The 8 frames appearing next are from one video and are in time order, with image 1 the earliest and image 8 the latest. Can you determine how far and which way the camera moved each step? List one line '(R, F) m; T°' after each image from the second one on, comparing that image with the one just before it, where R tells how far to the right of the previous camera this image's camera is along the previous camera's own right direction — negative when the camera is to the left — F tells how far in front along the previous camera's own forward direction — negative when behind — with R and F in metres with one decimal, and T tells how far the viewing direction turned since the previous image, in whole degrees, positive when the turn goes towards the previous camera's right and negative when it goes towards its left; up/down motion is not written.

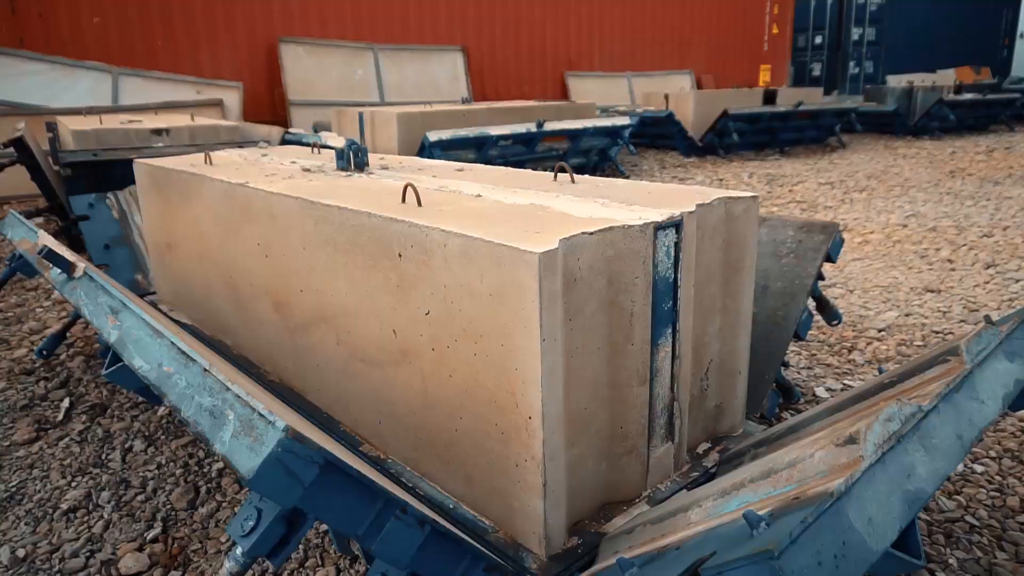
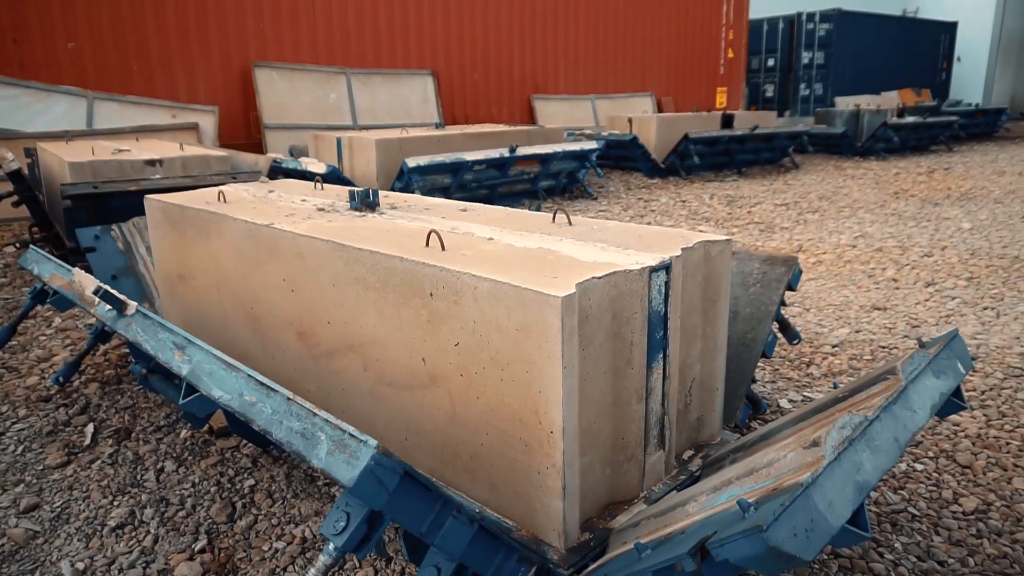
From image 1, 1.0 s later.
(-0.1, -0.2) m; +3°
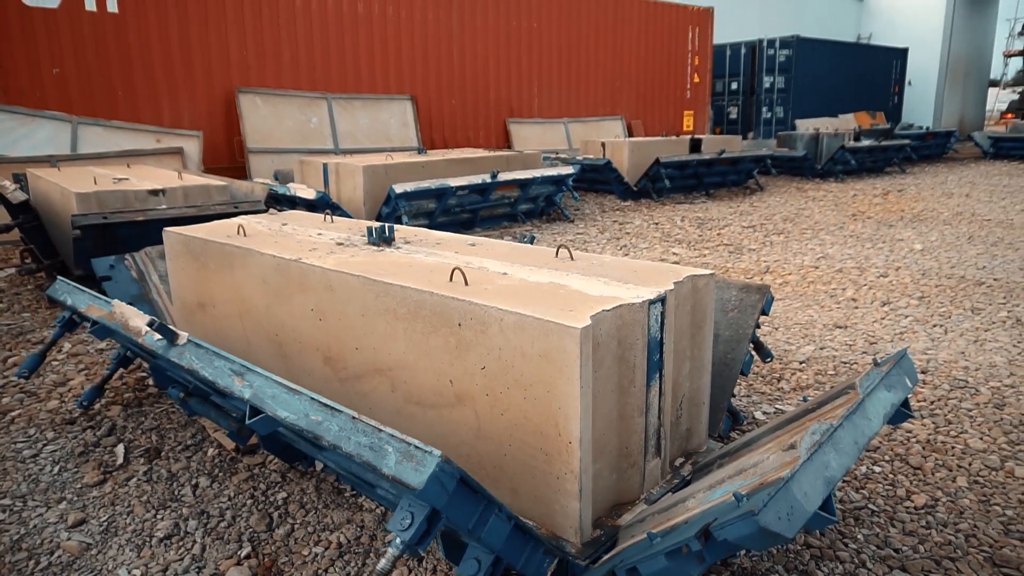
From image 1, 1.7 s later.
(-0.1, -0.2) m; +3°
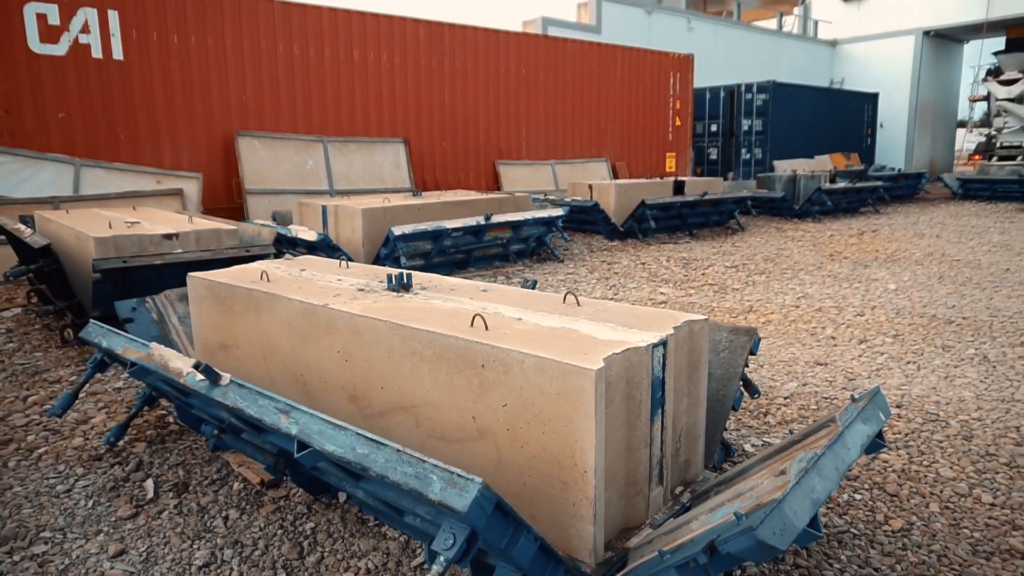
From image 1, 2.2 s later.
(-0.1, -0.2) m; +1°
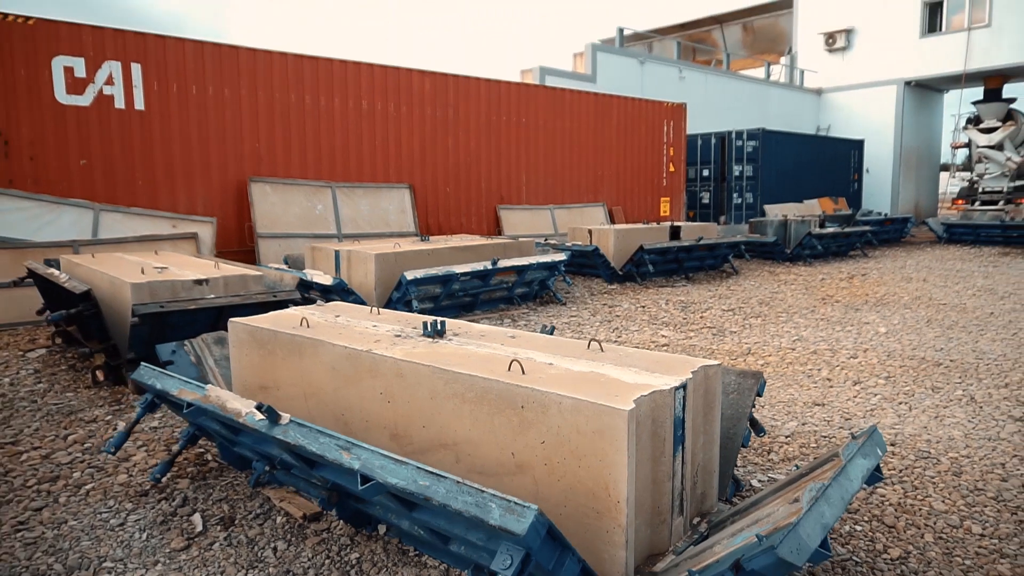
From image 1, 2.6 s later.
(-0.1, -0.2) m; +1°
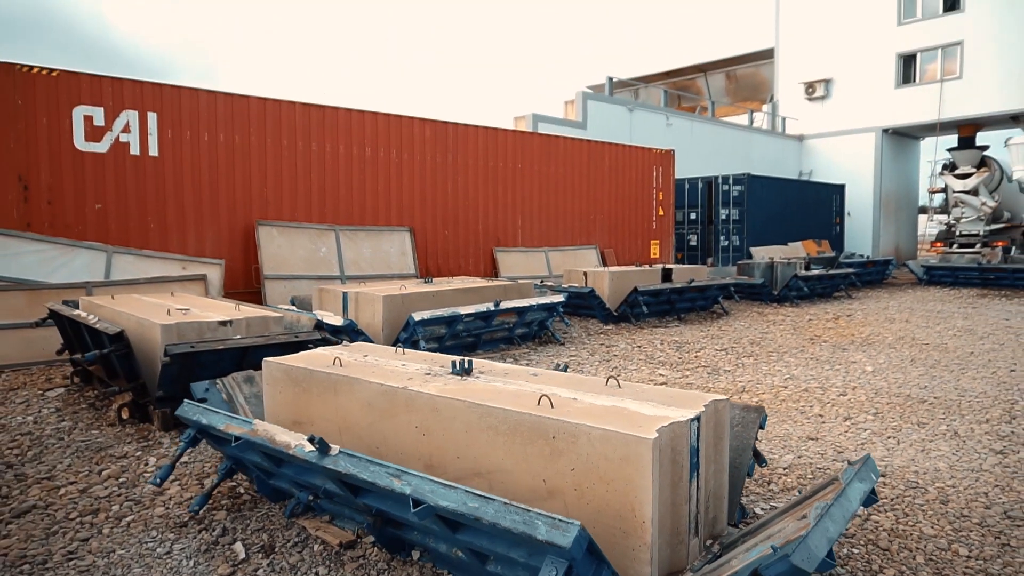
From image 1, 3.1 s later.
(-0.2, -0.3) m; +1°
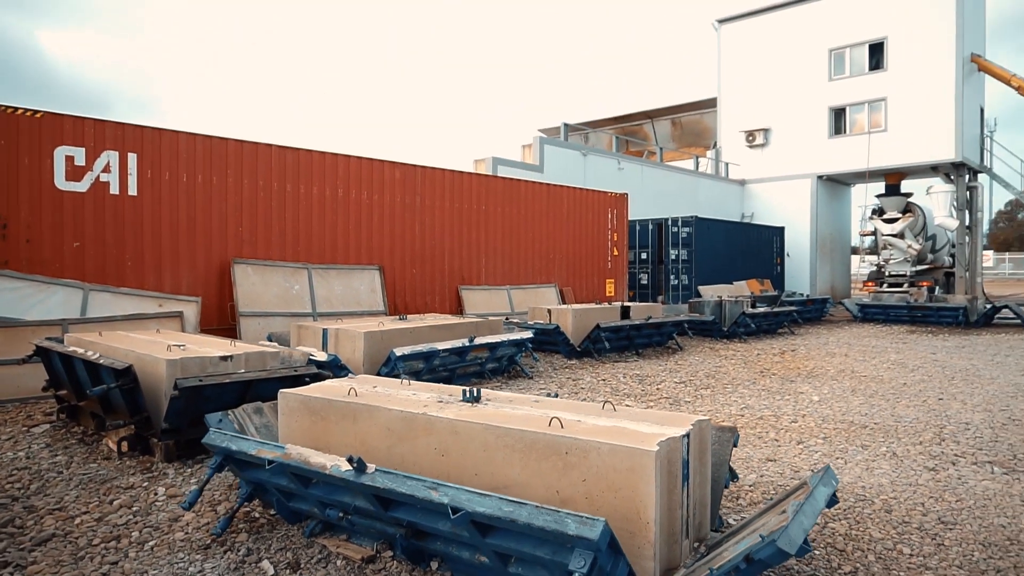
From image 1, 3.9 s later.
(-0.3, -0.4) m; +4°
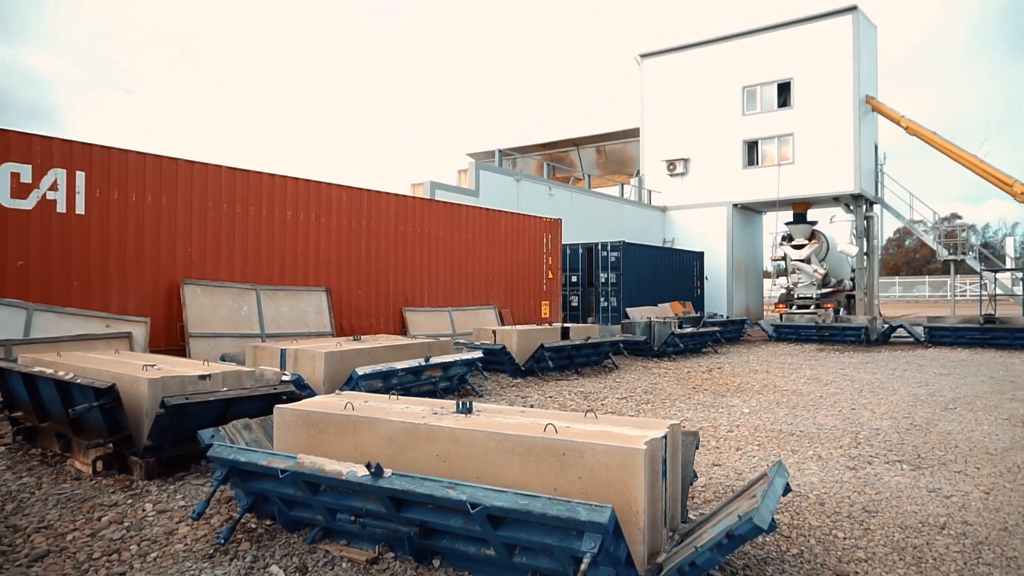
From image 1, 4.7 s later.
(-0.4, -0.4) m; +6°
